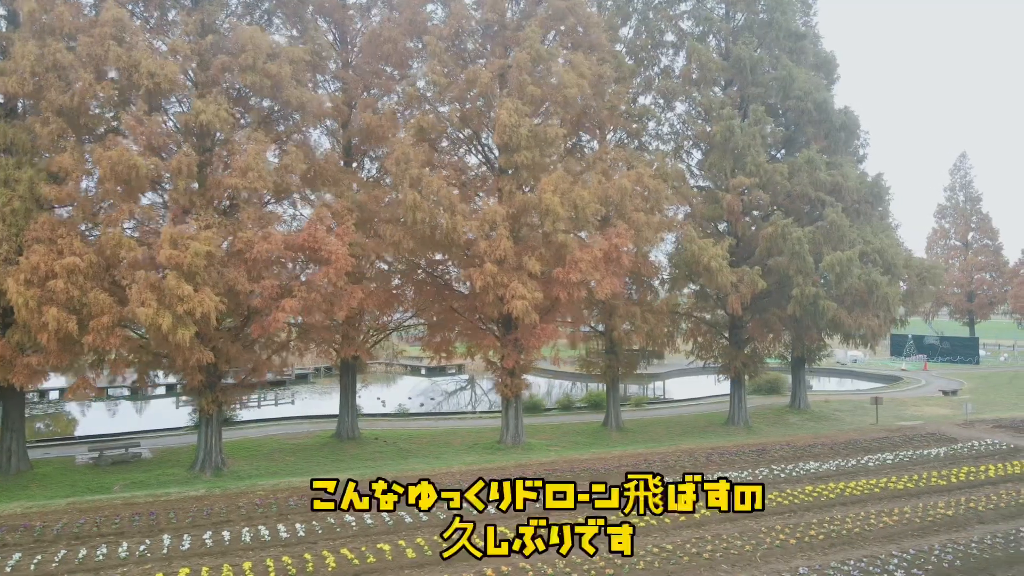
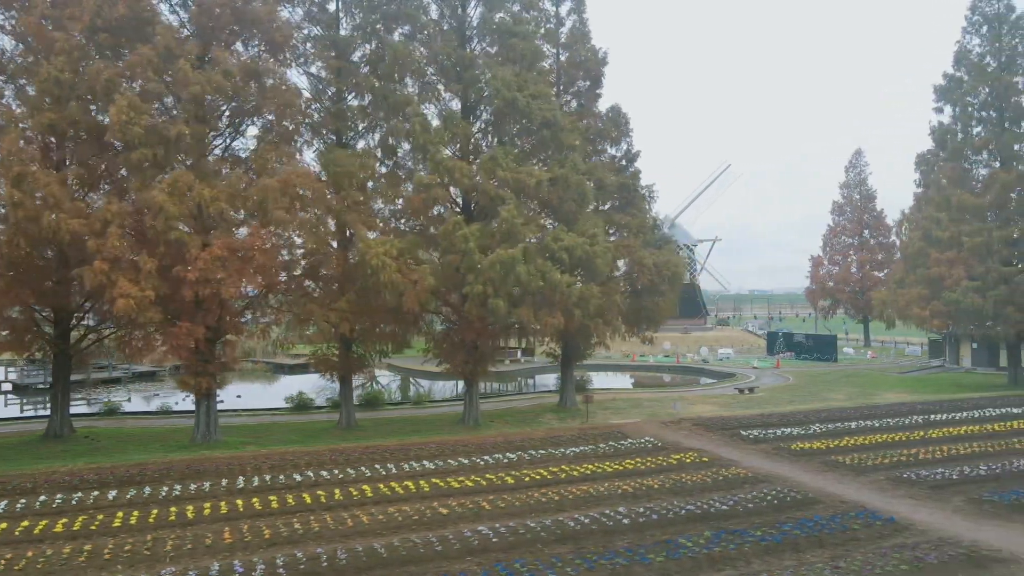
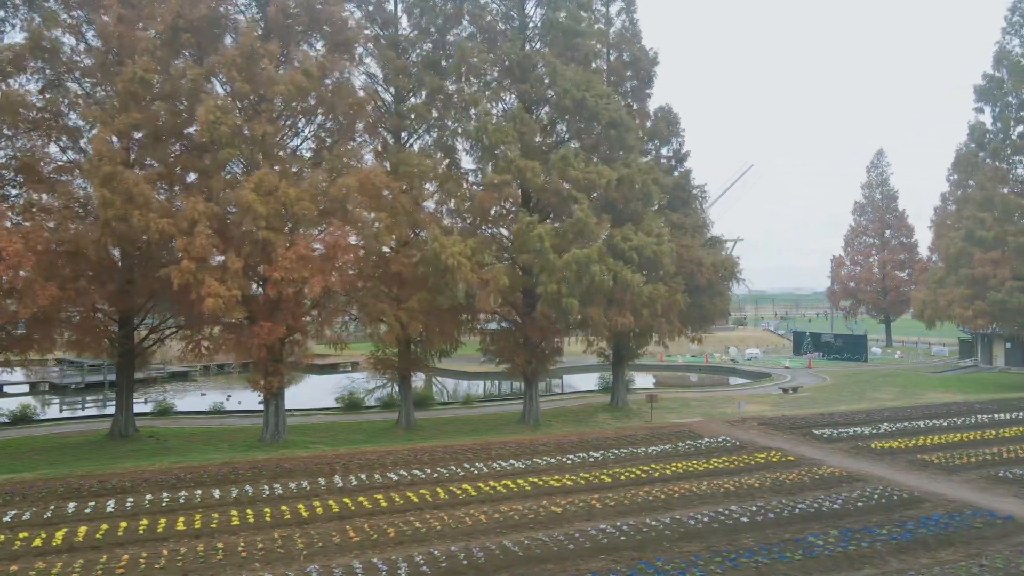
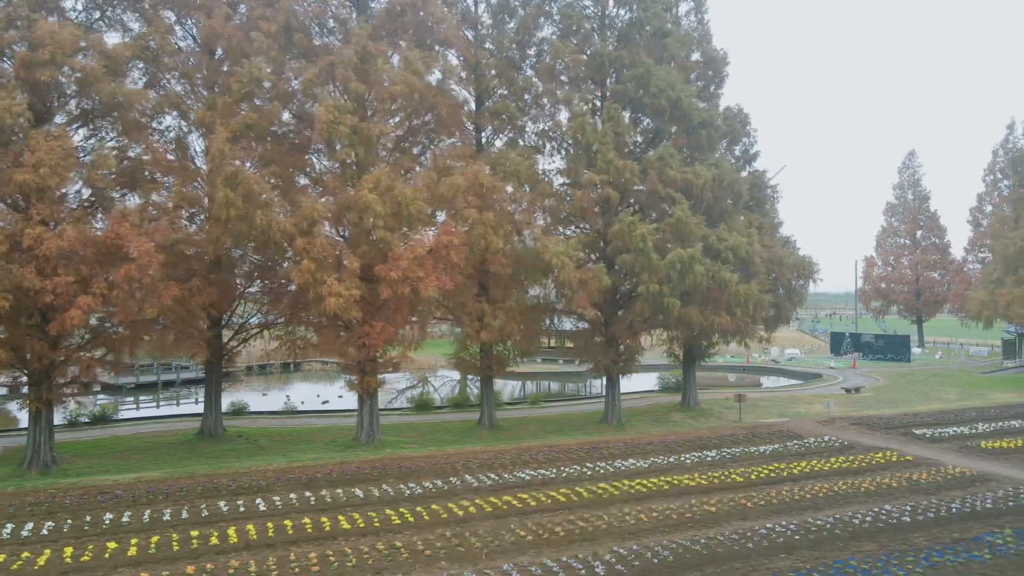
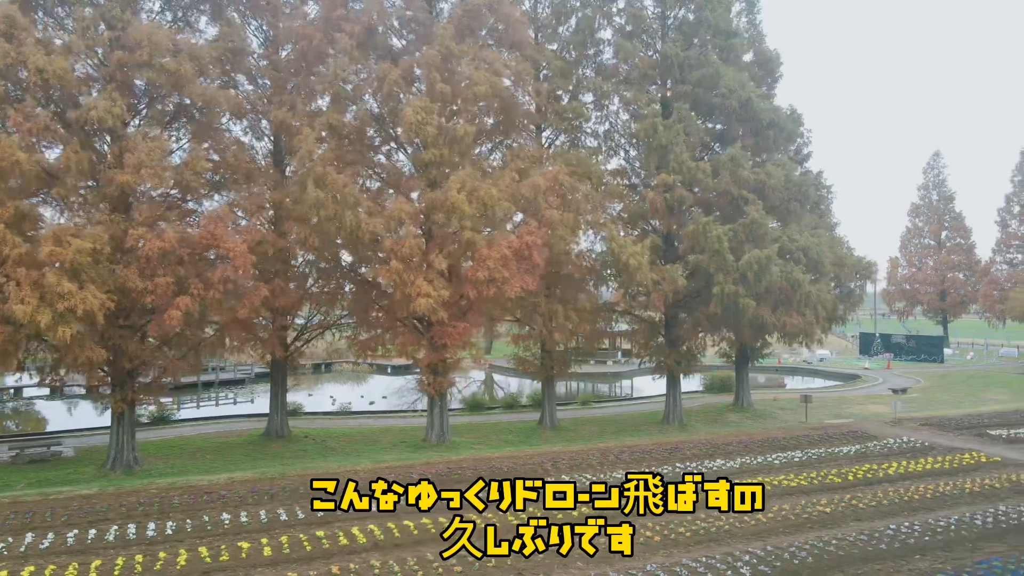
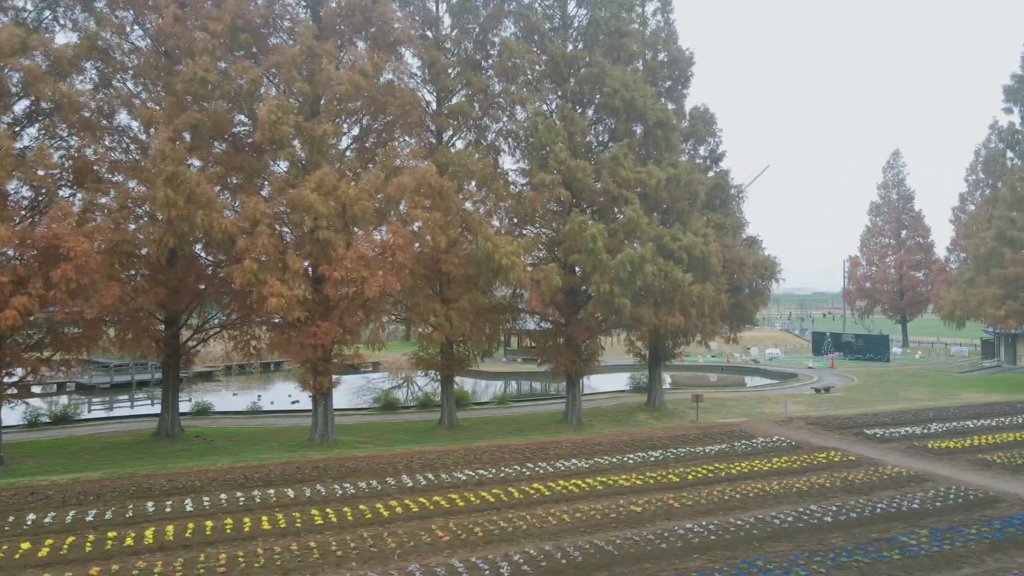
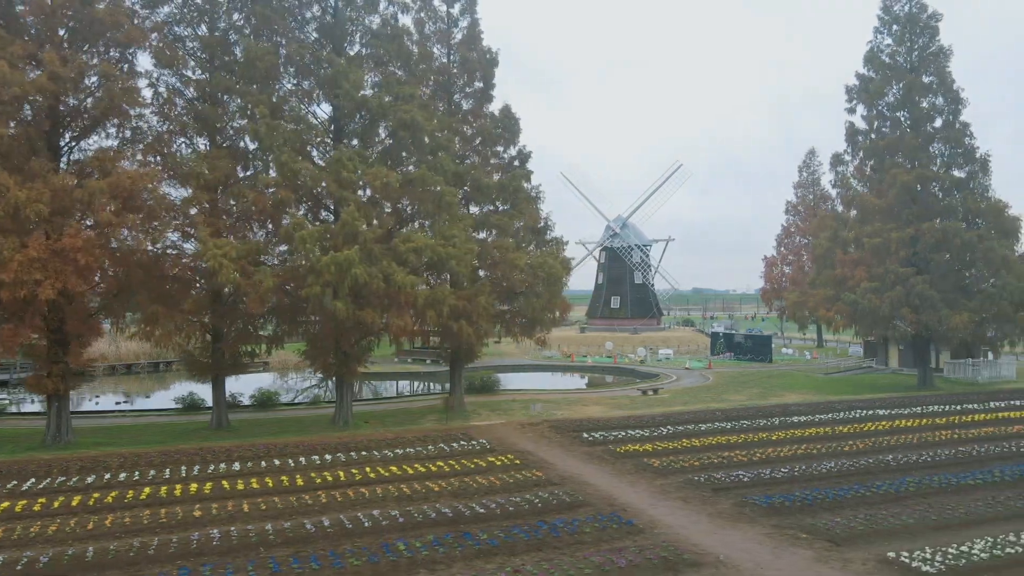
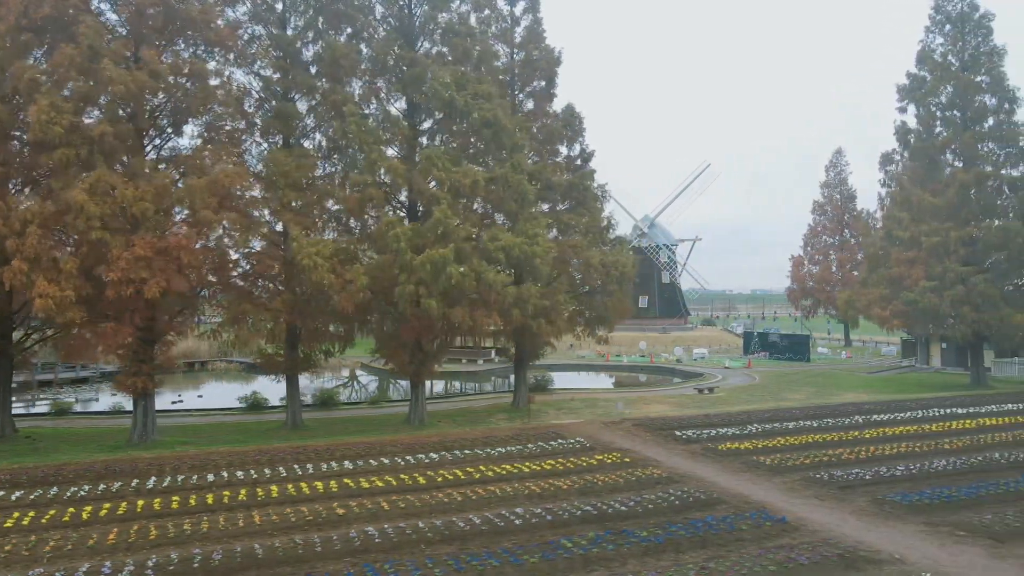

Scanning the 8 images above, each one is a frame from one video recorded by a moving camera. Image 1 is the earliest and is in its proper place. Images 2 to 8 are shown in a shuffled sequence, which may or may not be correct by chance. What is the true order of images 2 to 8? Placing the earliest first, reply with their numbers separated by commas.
5, 4, 6, 3, 2, 8, 7
